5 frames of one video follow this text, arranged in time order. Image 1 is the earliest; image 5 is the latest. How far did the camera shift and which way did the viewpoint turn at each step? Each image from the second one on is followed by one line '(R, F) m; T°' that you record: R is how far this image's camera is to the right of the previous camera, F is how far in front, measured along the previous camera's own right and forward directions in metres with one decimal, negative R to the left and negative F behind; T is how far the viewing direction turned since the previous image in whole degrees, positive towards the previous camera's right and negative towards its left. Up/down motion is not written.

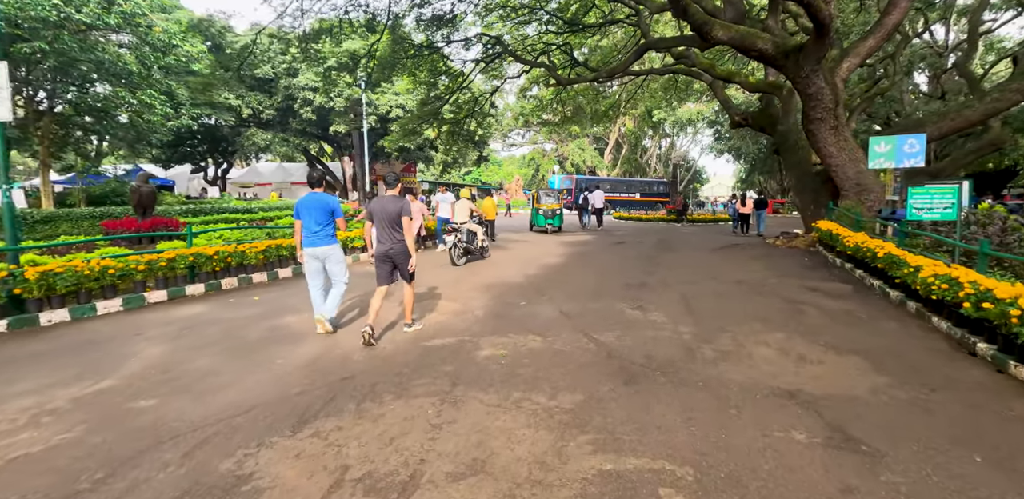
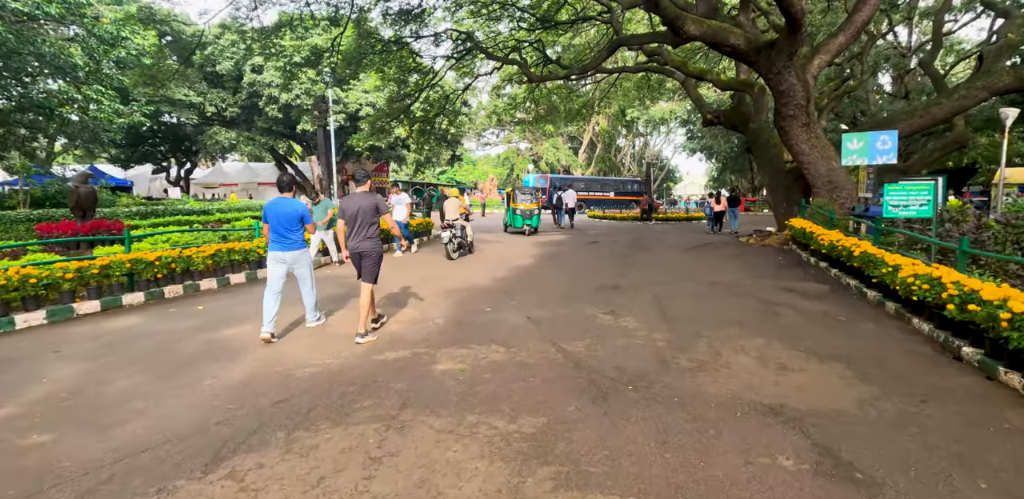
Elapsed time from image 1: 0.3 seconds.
(+0.1, +0.4) m; +3°
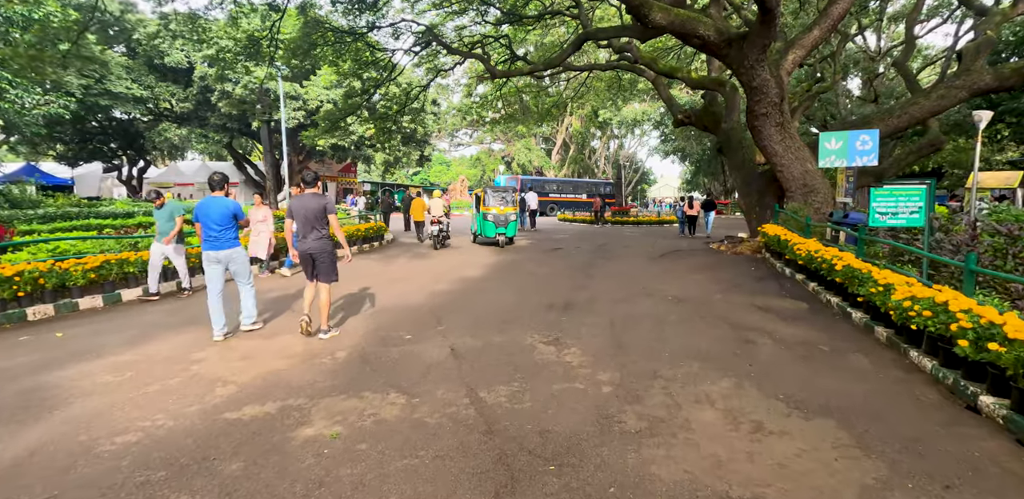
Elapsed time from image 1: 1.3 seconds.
(+0.5, +1.0) m; +2°
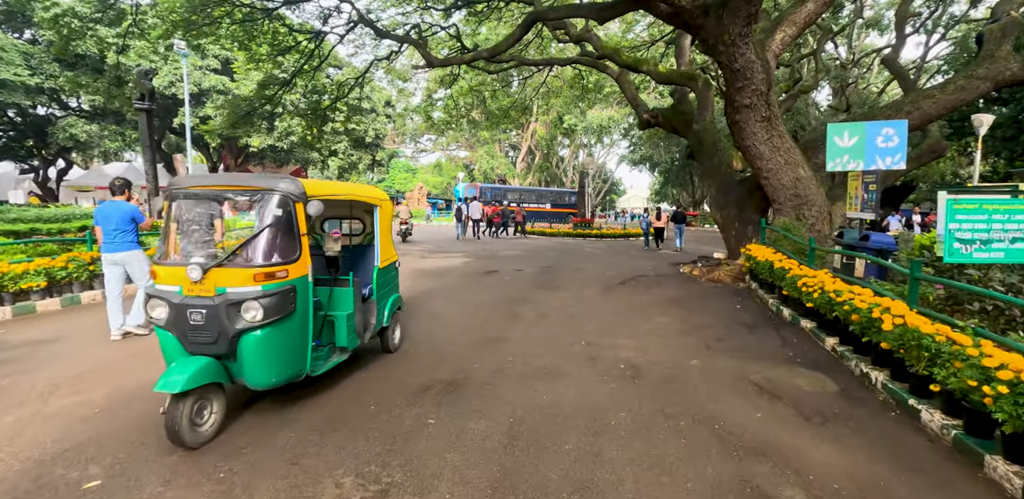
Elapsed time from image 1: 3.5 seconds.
(+0.9, +2.5) m; +3°
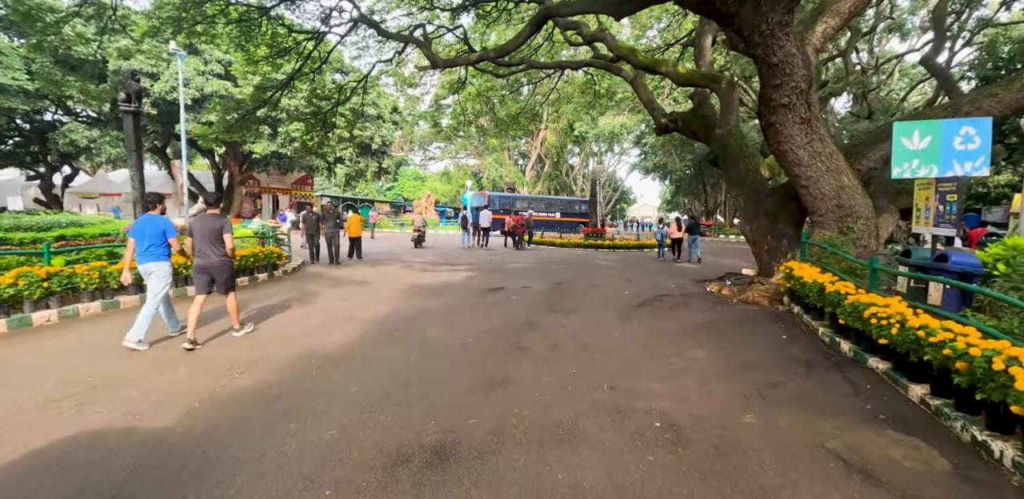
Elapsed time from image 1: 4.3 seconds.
(0.0, +0.9) m; -1°
